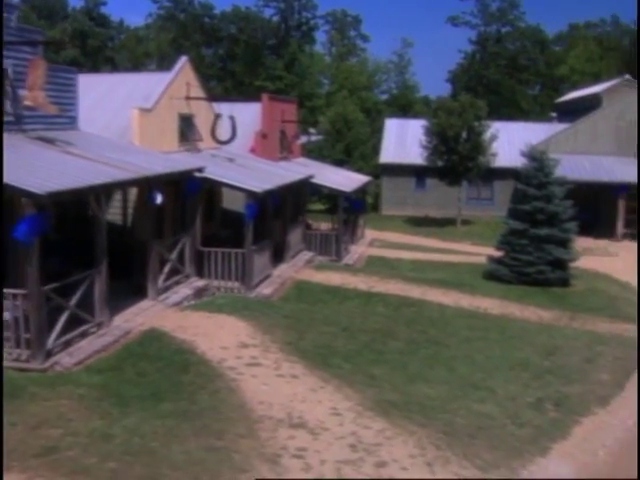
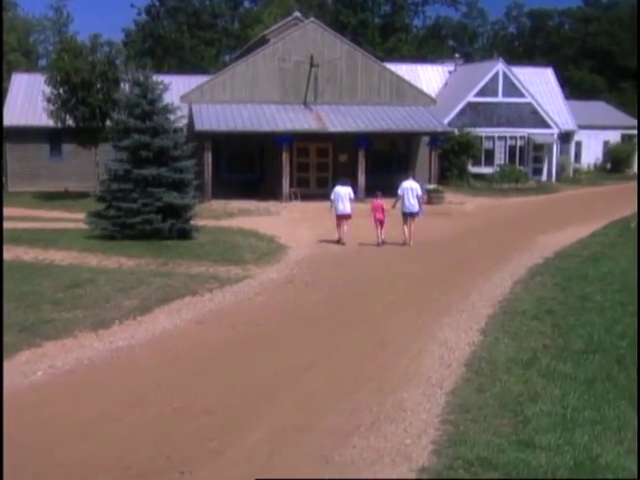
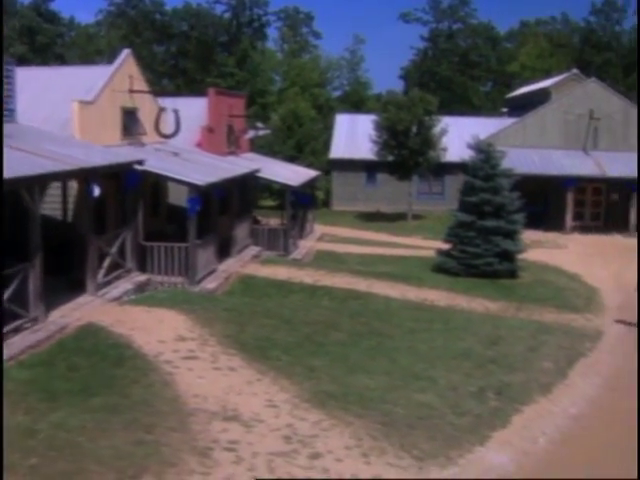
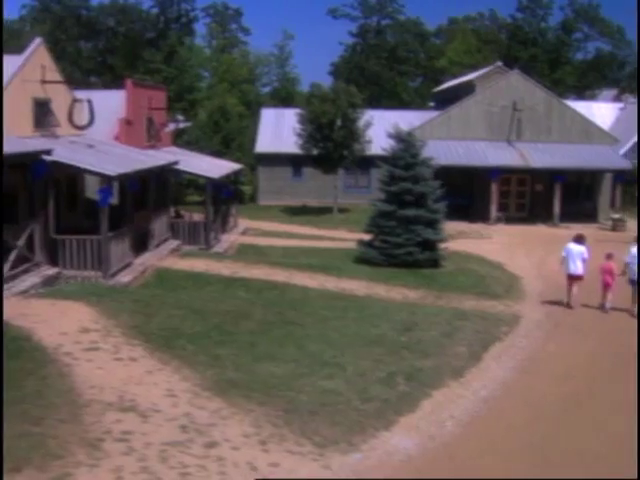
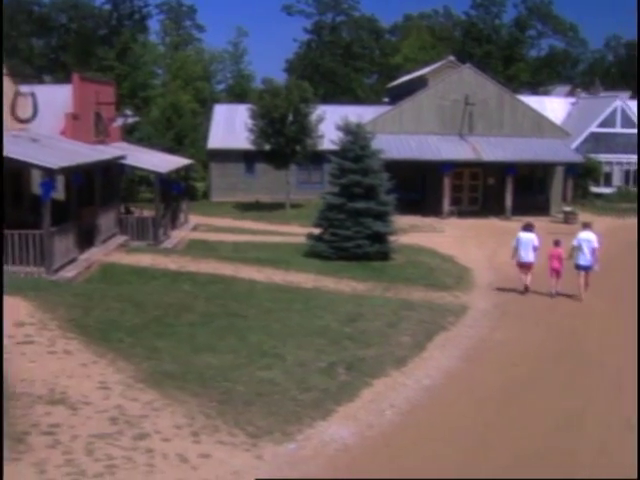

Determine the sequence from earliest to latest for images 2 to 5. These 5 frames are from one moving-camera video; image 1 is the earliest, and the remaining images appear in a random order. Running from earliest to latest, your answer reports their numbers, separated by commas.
3, 4, 5, 2
